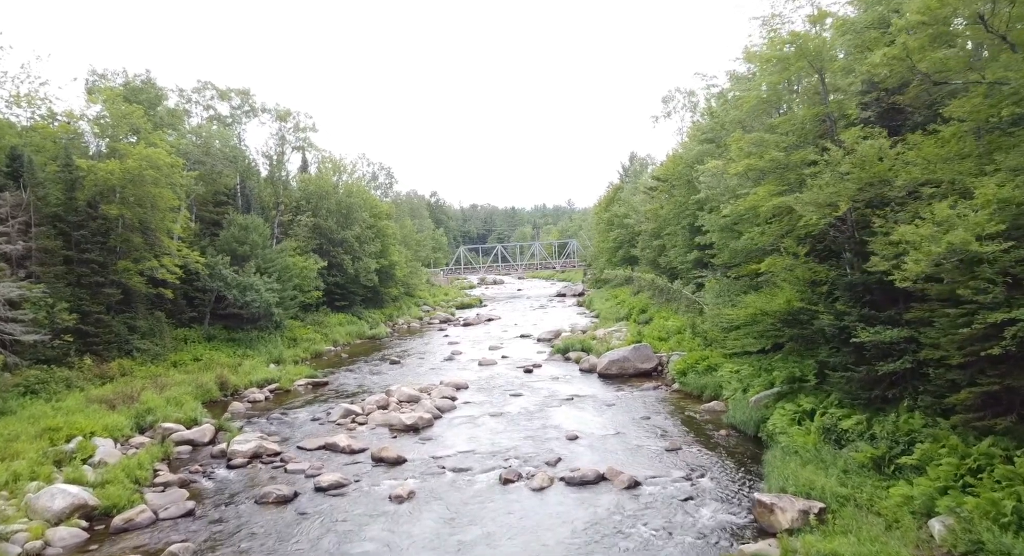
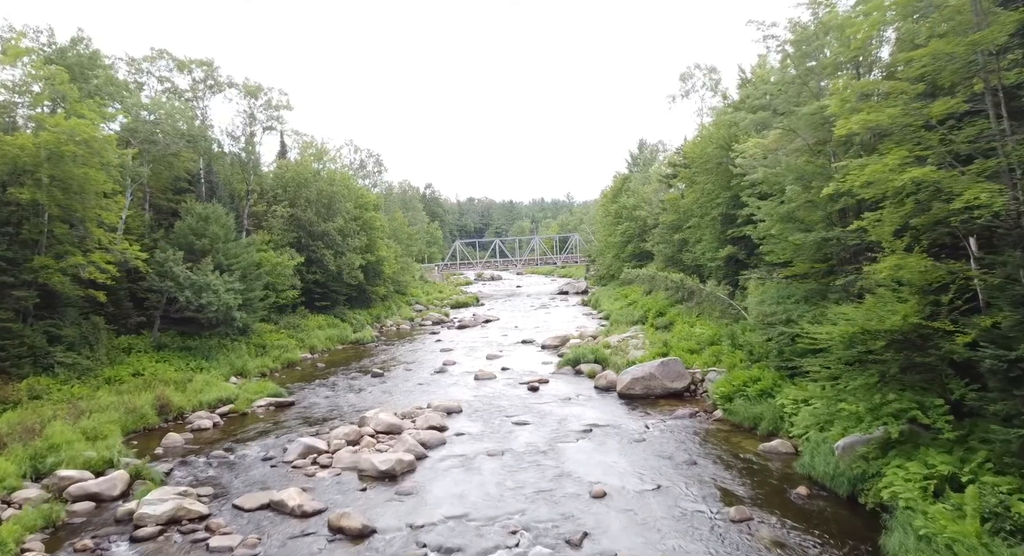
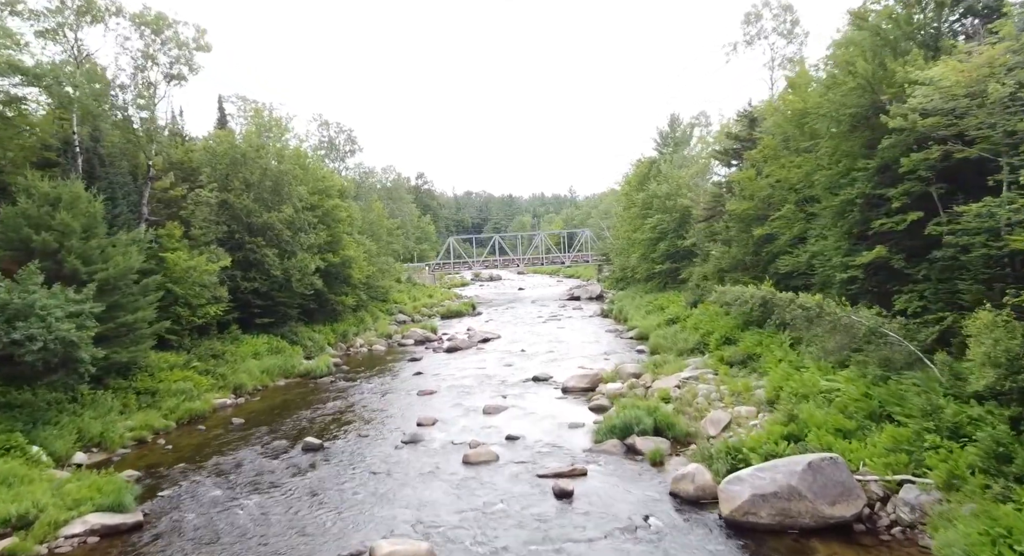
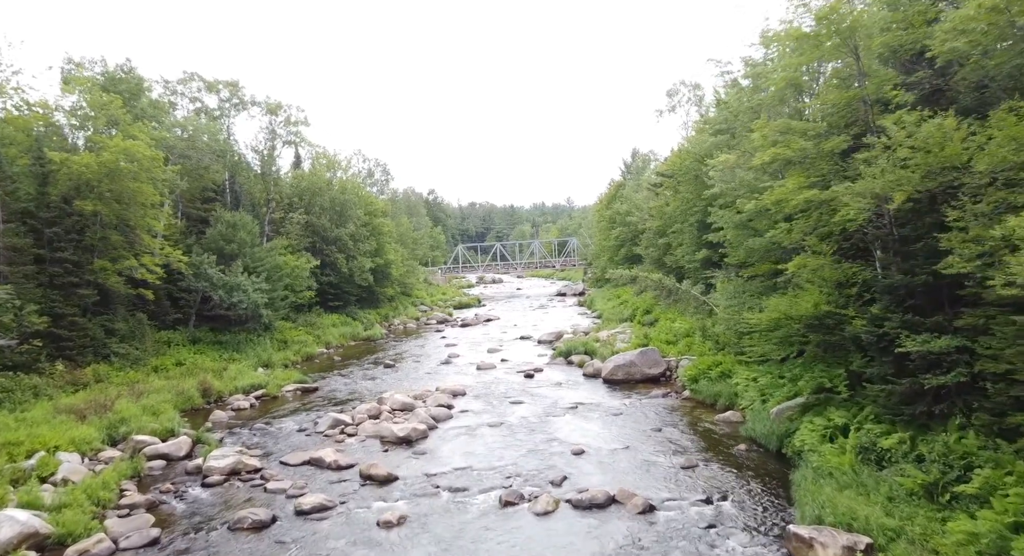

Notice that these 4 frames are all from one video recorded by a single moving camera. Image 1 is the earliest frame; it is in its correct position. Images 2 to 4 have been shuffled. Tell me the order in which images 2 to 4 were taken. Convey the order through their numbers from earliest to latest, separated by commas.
4, 2, 3
